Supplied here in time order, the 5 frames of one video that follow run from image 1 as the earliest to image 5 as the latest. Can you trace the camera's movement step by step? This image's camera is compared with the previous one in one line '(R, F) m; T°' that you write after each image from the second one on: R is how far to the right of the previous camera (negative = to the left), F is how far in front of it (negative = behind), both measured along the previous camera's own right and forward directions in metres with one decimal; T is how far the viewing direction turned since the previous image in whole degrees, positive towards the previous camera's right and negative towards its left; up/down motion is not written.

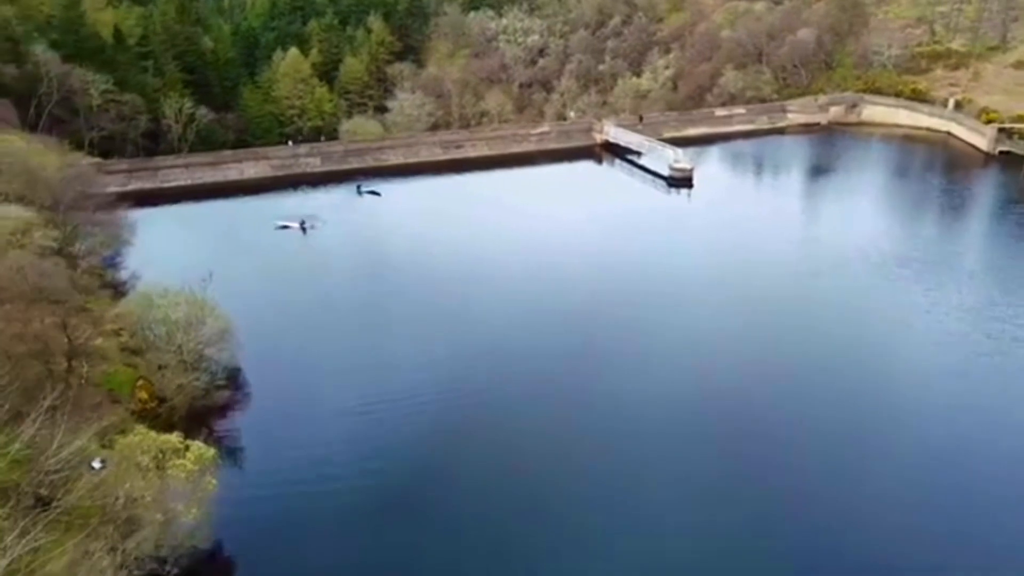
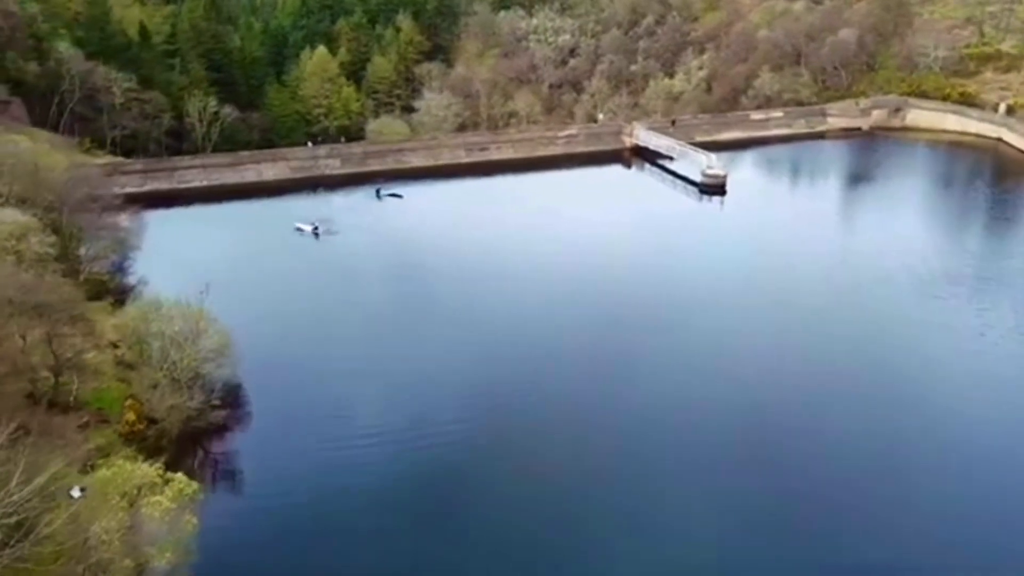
(+0.2, +1.4) m; -2°
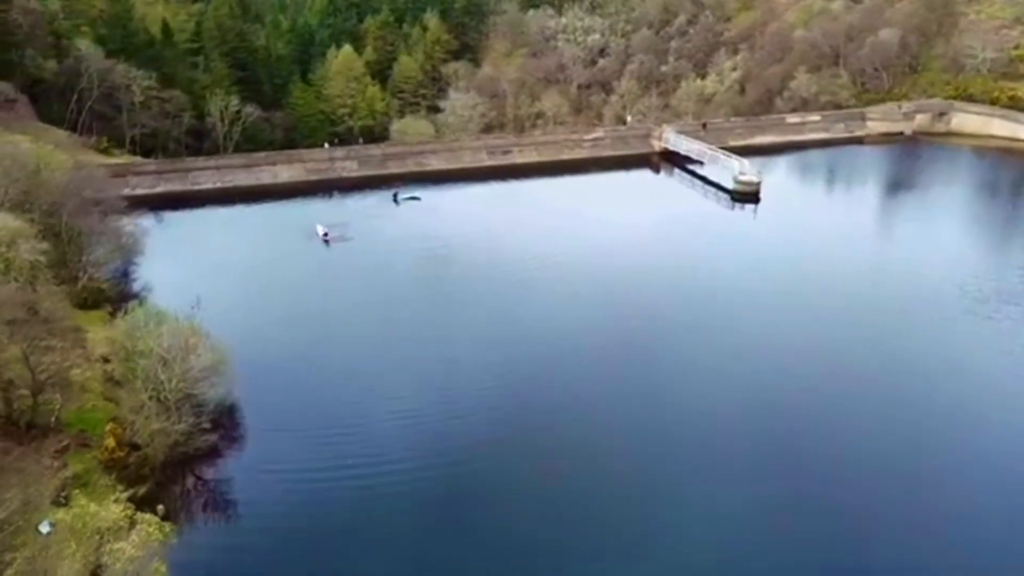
(+0.3, +1.5) m; -2°
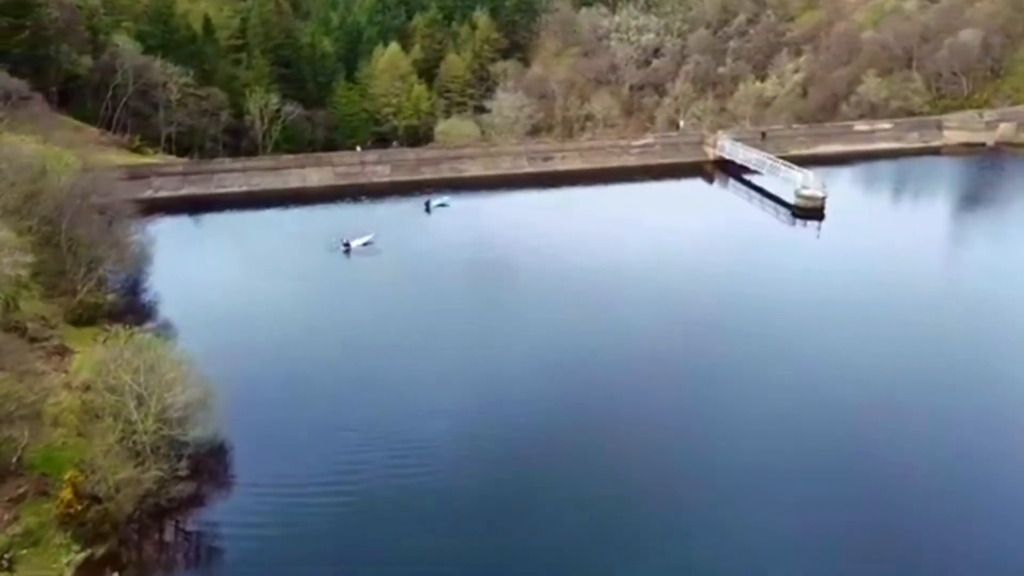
(+0.4, +2.4) m; -3°
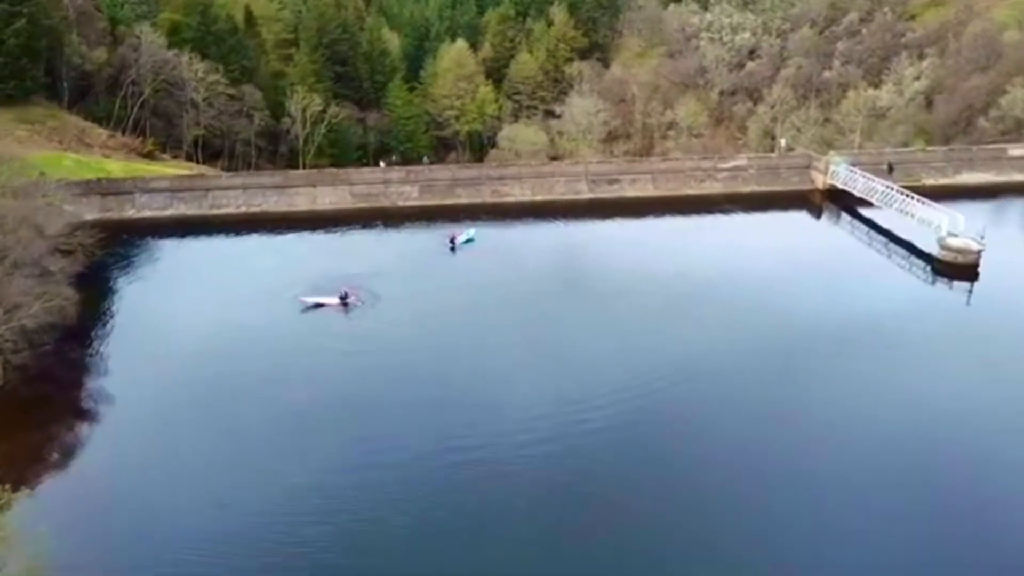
(+0.9, +6.7) m; -5°
